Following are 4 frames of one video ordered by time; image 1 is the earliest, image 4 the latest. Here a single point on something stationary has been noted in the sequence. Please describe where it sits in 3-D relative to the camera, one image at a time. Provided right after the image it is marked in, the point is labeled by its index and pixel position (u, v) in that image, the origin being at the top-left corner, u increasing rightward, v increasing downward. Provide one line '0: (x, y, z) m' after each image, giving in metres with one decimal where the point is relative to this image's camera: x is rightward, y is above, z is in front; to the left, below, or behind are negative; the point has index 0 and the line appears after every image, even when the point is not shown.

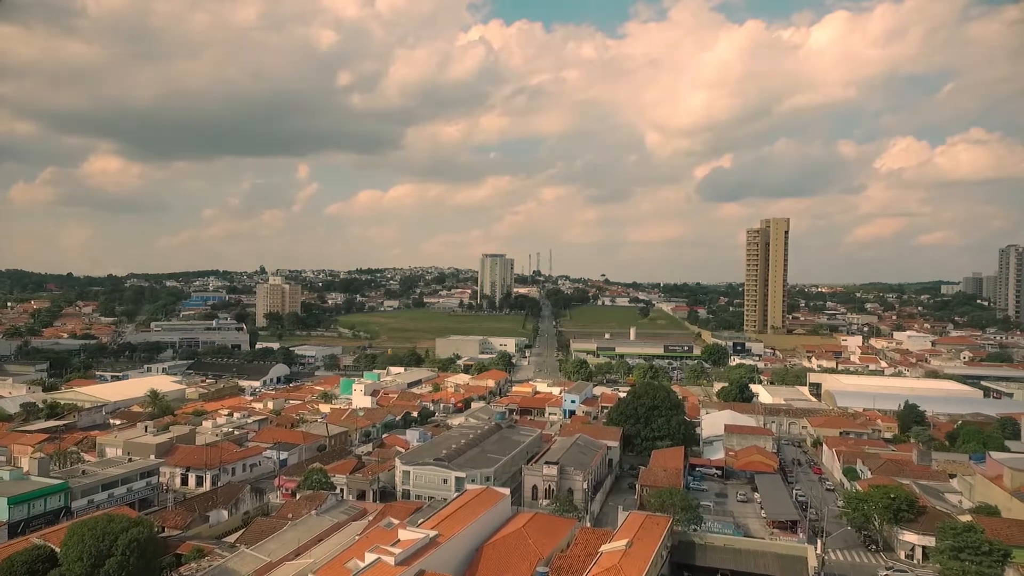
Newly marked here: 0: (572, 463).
0: (+1.8, -5.3, +19.8) m
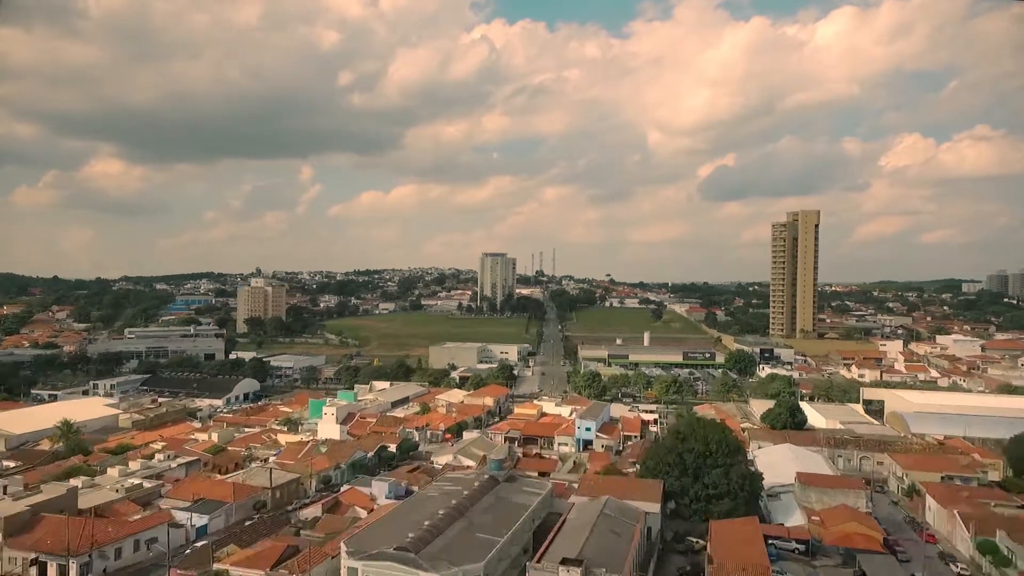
0: (+1.8, -5.4, +13.2) m
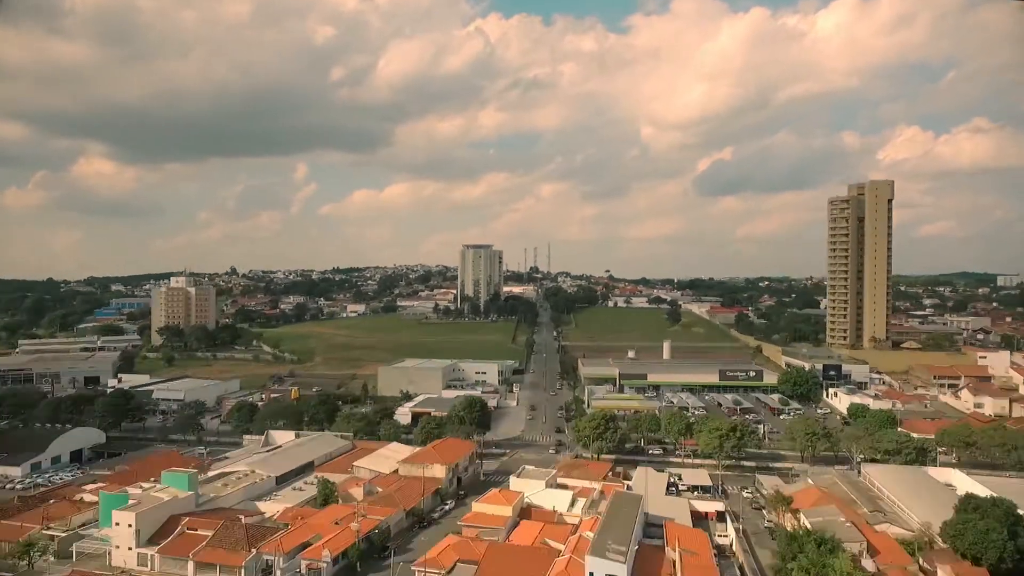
0: (+0.6, -5.4, -2.2) m
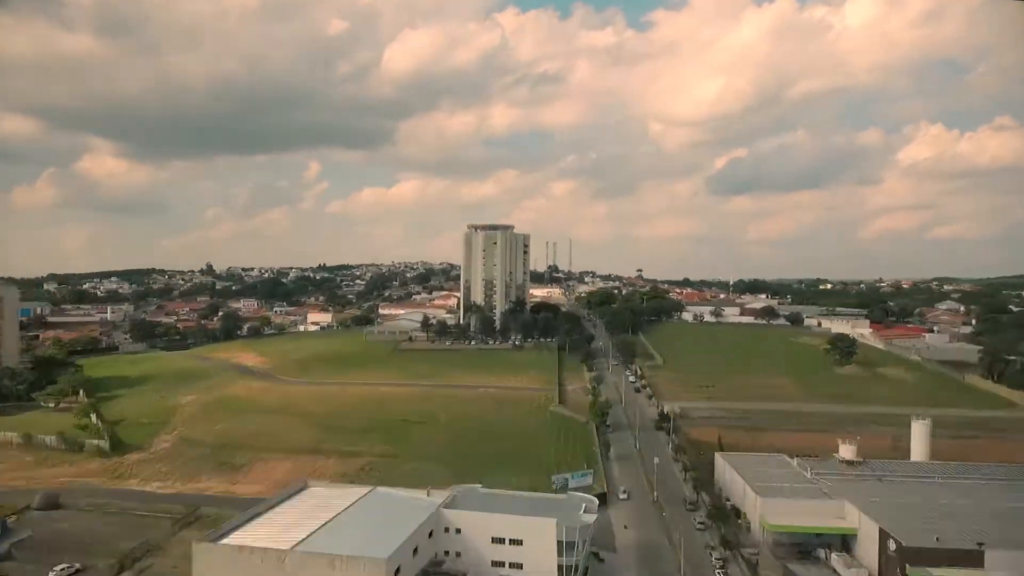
0: (+1.9, -5.8, -31.9) m
